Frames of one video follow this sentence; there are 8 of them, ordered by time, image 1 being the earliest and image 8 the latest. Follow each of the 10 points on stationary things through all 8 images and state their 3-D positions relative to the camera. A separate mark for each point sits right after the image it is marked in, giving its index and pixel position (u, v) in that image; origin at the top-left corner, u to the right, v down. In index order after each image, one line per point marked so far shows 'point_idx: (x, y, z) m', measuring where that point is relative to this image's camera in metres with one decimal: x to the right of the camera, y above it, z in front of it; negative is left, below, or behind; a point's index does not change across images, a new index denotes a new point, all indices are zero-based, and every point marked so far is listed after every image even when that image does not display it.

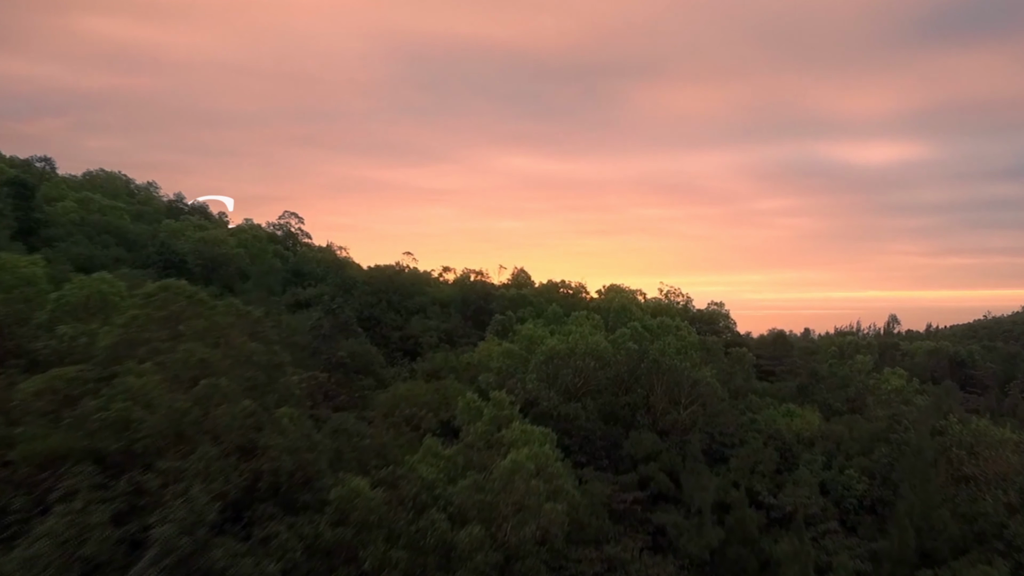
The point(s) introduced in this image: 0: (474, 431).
0: (-0.9, -3.5, +15.1) m
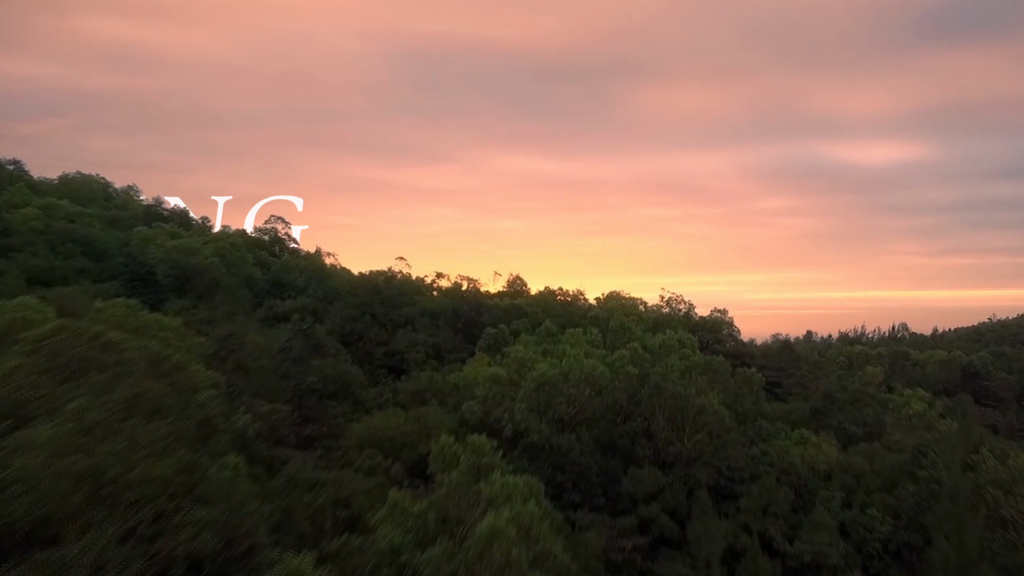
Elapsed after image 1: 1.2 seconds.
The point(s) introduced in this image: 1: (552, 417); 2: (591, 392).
0: (-1.3, -4.0, +13.1) m
1: (+1.2, -3.9, +19.0) m
2: (+2.5, -3.3, +19.6) m
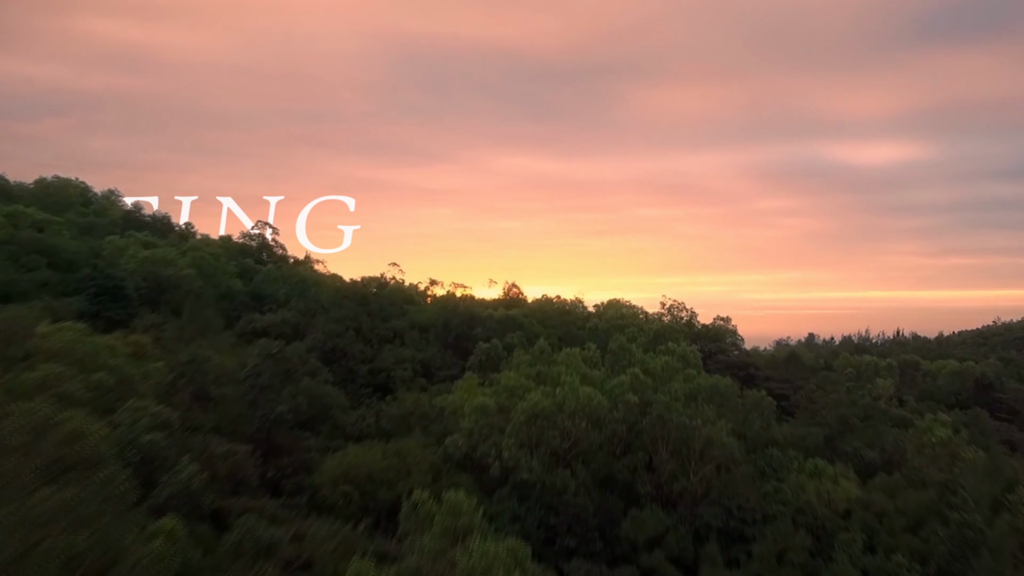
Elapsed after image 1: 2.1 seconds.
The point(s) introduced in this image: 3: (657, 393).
0: (-1.6, -4.6, +11.4) m
1: (+0.9, -4.5, +17.3) m
2: (+2.1, -3.9, +17.9) m
3: (+4.5, -3.3, +19.6) m
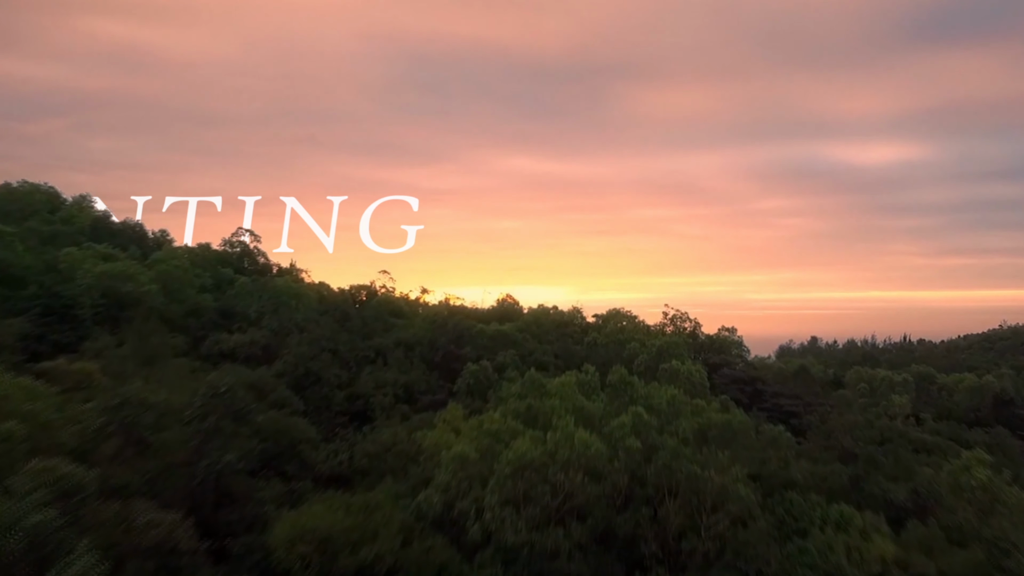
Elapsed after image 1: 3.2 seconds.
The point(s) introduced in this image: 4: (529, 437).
0: (-2.0, -5.4, +9.0) m
1: (+0.5, -5.2, +14.9) m
2: (+1.7, -4.6, +15.5) m
3: (+4.1, -4.0, +17.2) m
4: (+0.5, -3.9, +16.5) m
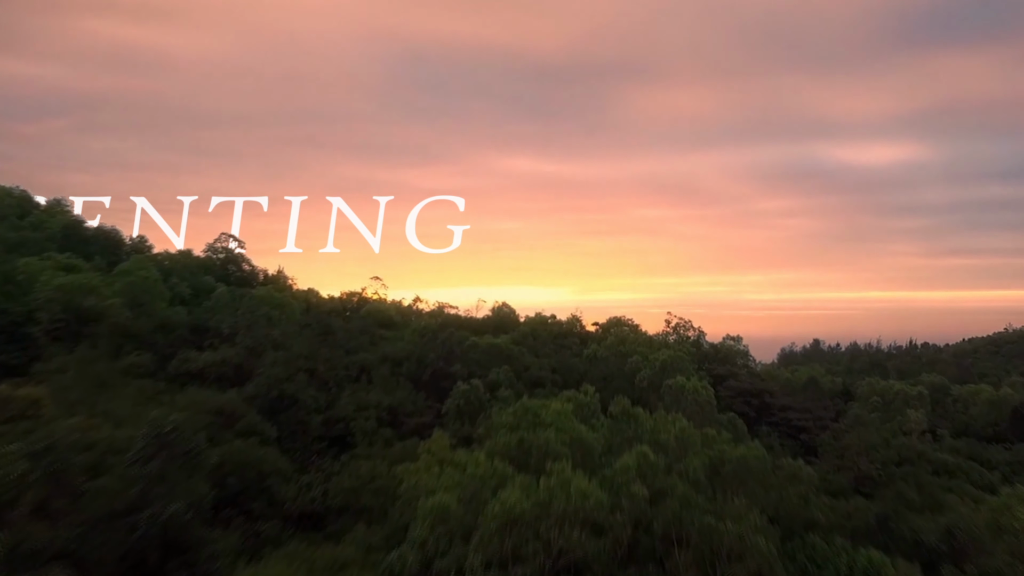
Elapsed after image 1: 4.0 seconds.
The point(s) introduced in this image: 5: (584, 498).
0: (-2.3, -5.9, +7.0) m
1: (+0.2, -5.8, +12.9) m
2: (+1.5, -5.2, +13.5) m
3: (+3.8, -4.6, +15.2) m
4: (+0.2, -4.4, +14.5) m
5: (+1.7, -4.6, +14.0) m
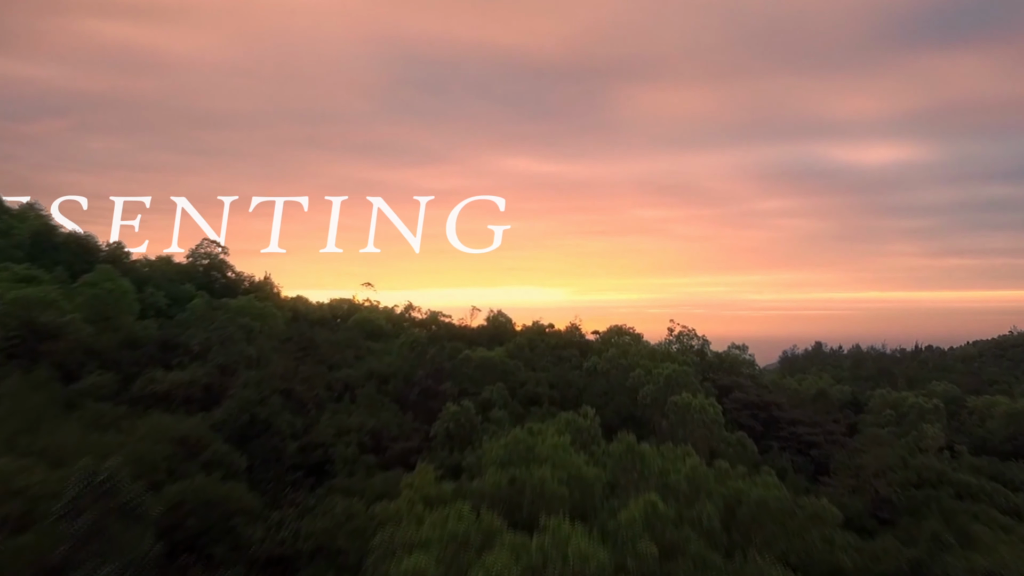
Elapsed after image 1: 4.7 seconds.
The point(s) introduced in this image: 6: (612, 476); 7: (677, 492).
0: (-2.5, -6.4, +5.1) m
1: (0.0, -6.3, +11.0) m
2: (+1.2, -5.7, +11.6) m
3: (+3.6, -5.1, +13.3) m
4: (0.0, -4.9, +12.6) m
5: (+1.4, -5.1, +12.1) m
6: (+2.6, -4.7, +16.2) m
7: (+4.0, -4.7, +15.0) m
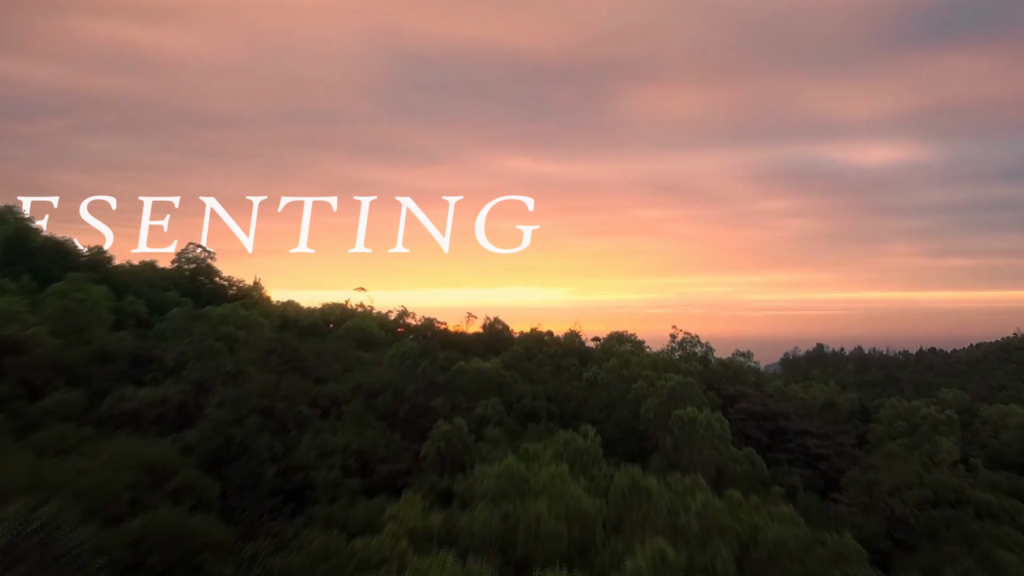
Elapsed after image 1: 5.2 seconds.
0: (-2.7, -6.8, +3.7) m
1: (-0.2, -6.7, +9.5) m
2: (+1.1, -6.0, +10.1) m
3: (+3.4, -5.5, +11.9) m
4: (-0.2, -5.3, +11.2) m
5: (+1.3, -5.5, +10.6) m
6: (+2.4, -5.1, +14.8) m
7: (+3.8, -5.1, +13.6) m
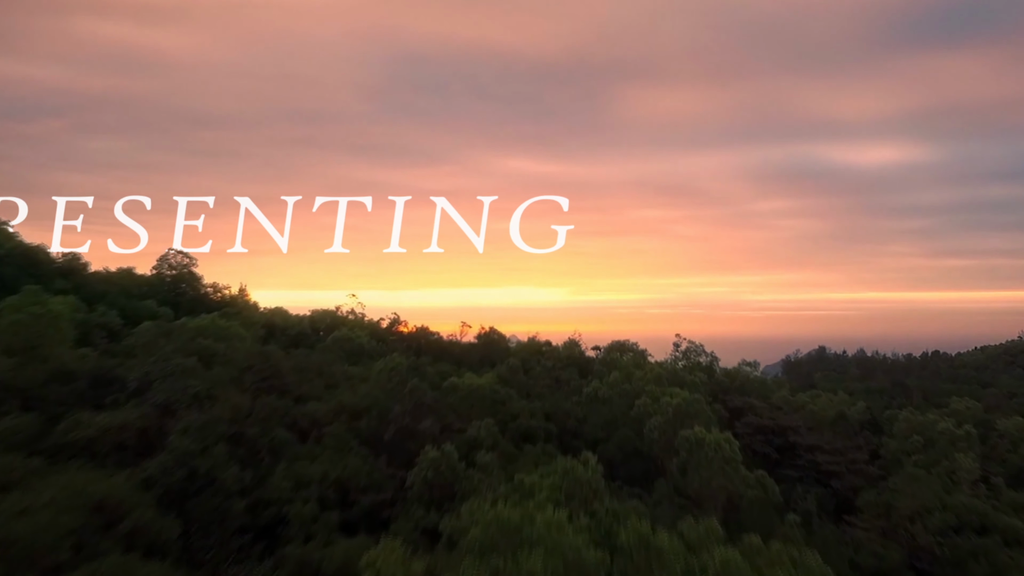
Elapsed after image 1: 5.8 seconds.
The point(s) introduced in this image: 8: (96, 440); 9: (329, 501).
0: (-2.9, -7.3, +1.9) m
1: (-0.4, -7.1, +7.7) m
2: (+0.9, -6.5, +8.3) m
3: (+3.2, -5.9, +10.1) m
4: (-0.4, -5.8, +9.4) m
5: (+1.1, -6.0, +8.8) m
6: (+2.2, -5.5, +13.0) m
7: (+3.6, -5.6, +11.8) m
8: (-12.2, -4.4, +18.5) m
9: (-5.6, -6.5, +19.2) m
